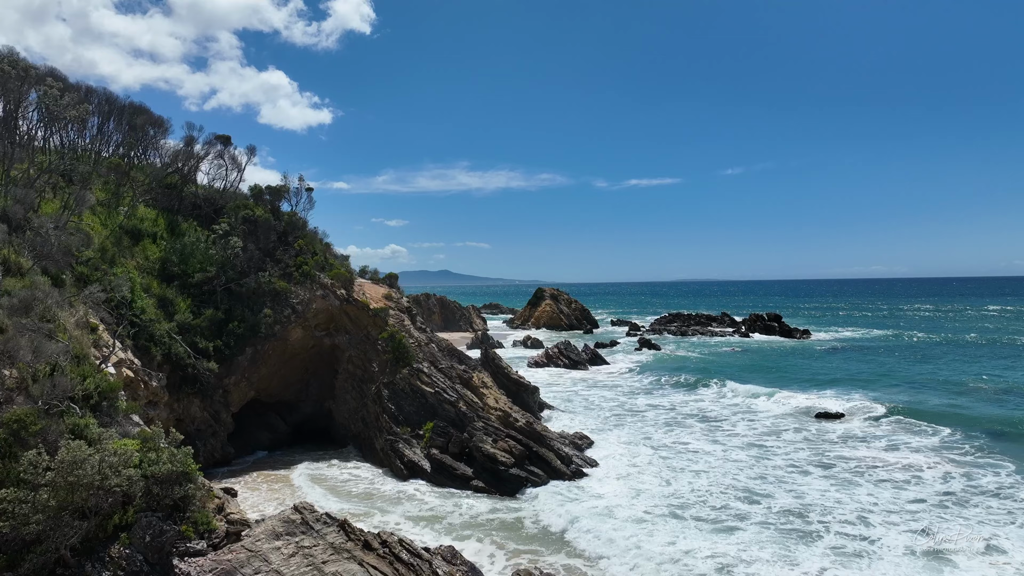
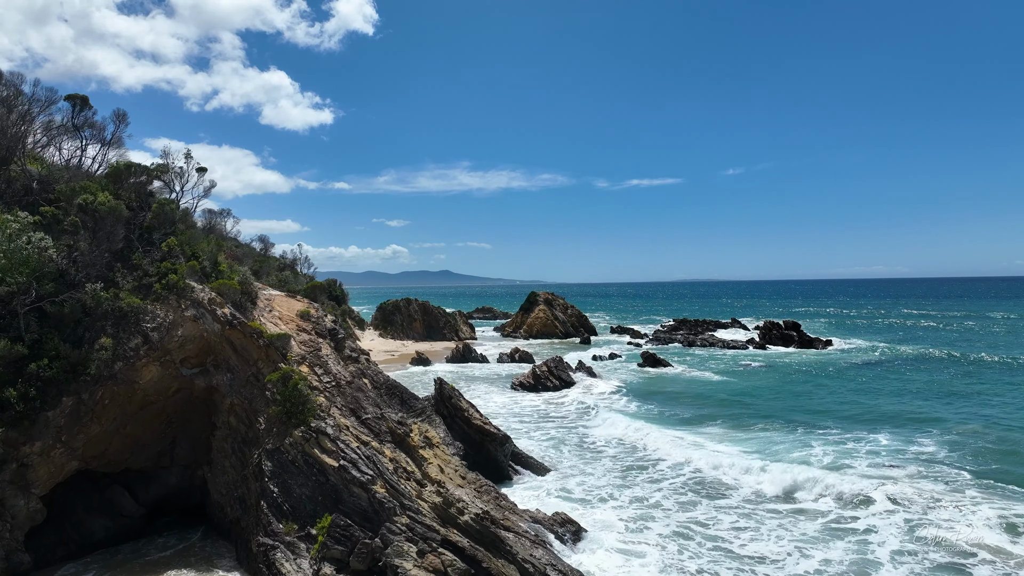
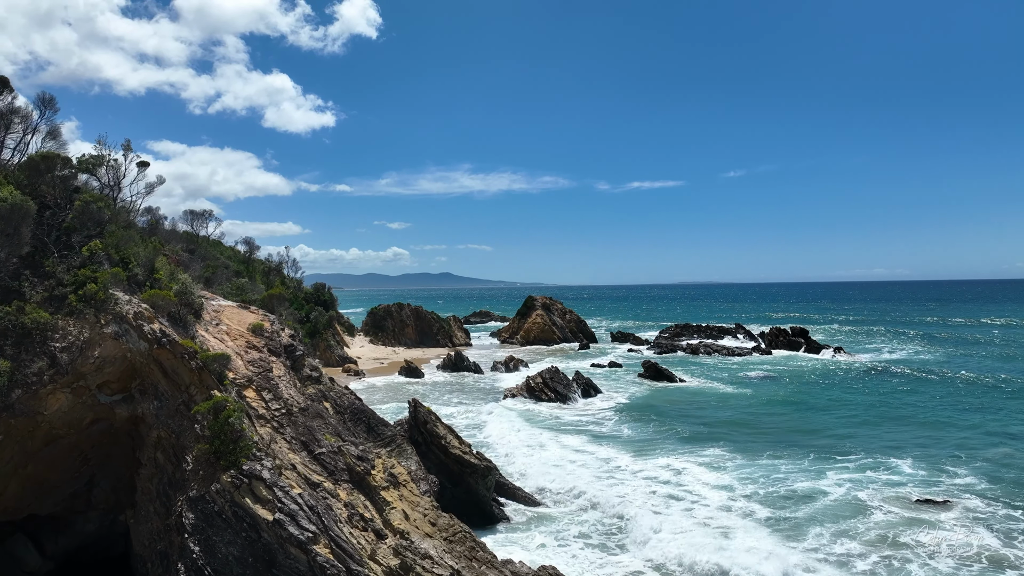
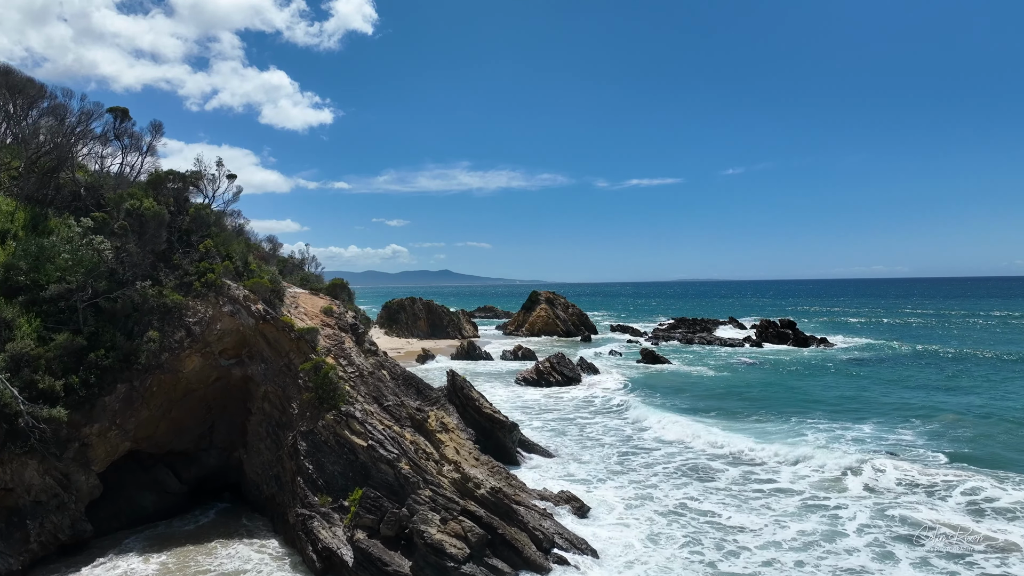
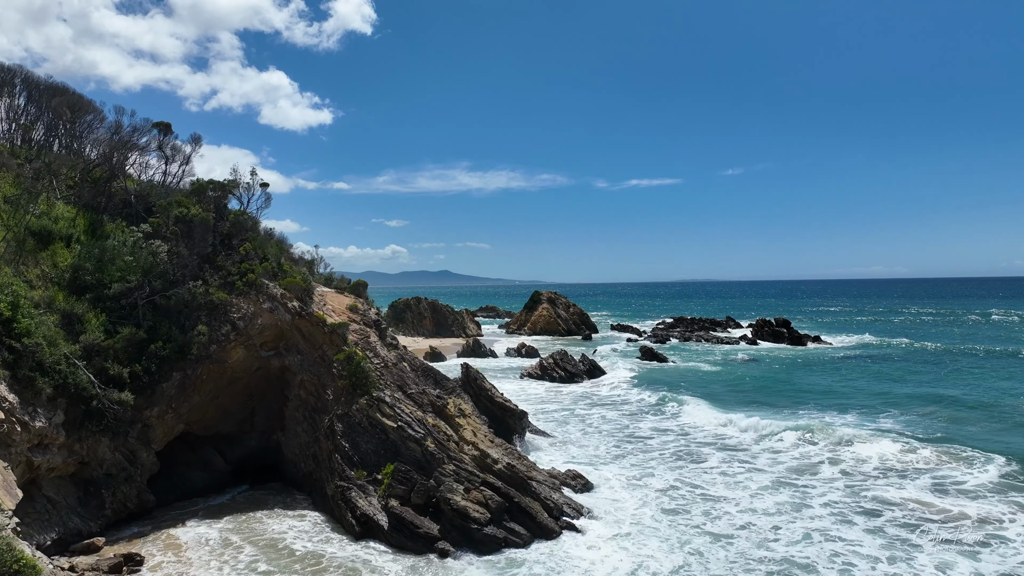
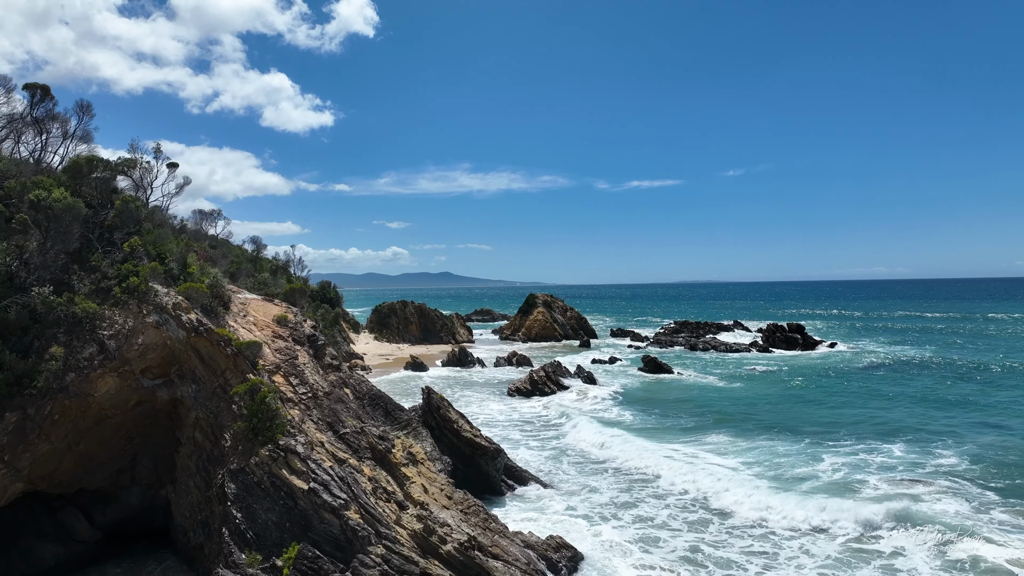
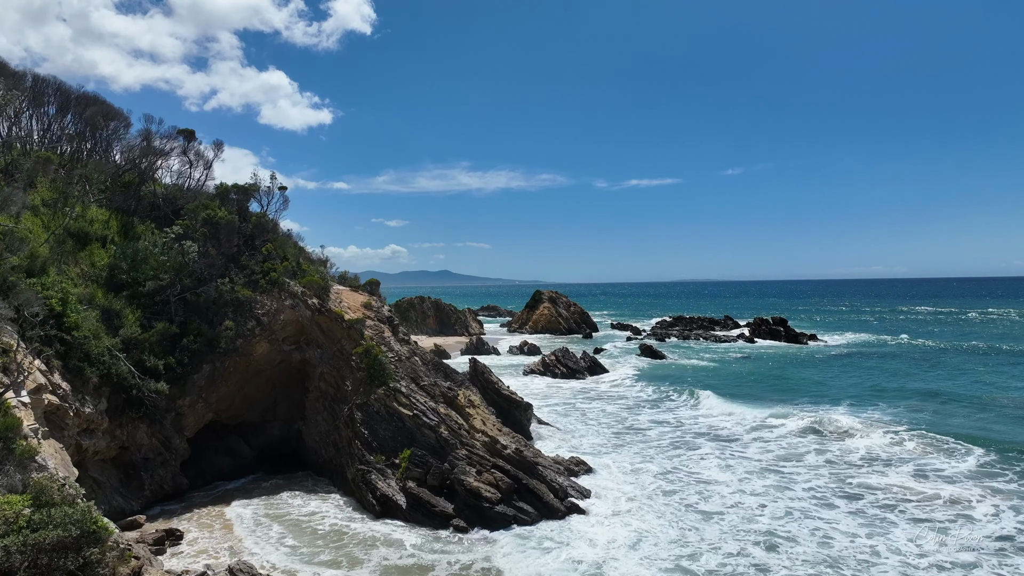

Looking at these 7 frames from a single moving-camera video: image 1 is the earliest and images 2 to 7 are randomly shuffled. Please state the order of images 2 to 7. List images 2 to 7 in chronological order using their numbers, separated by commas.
7, 5, 4, 2, 6, 3
